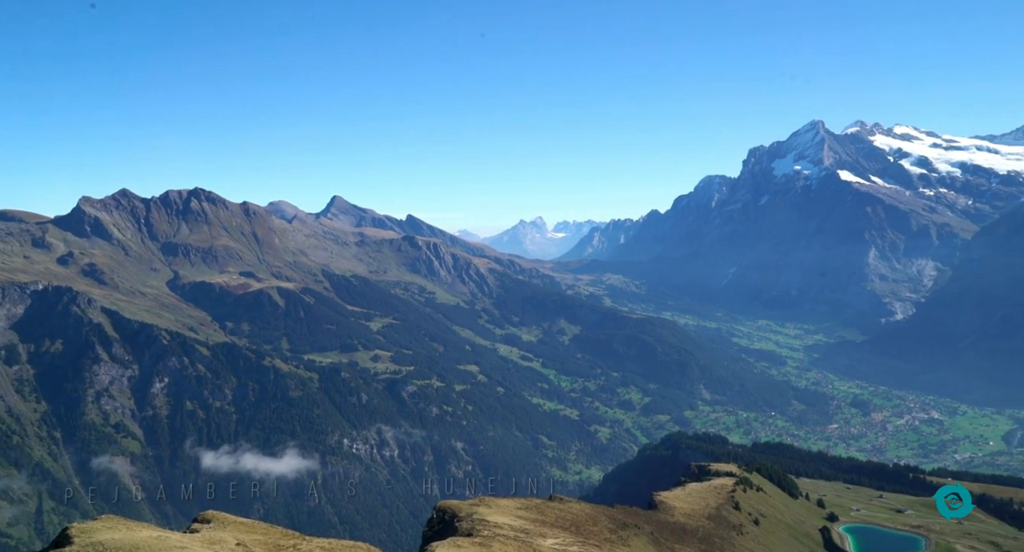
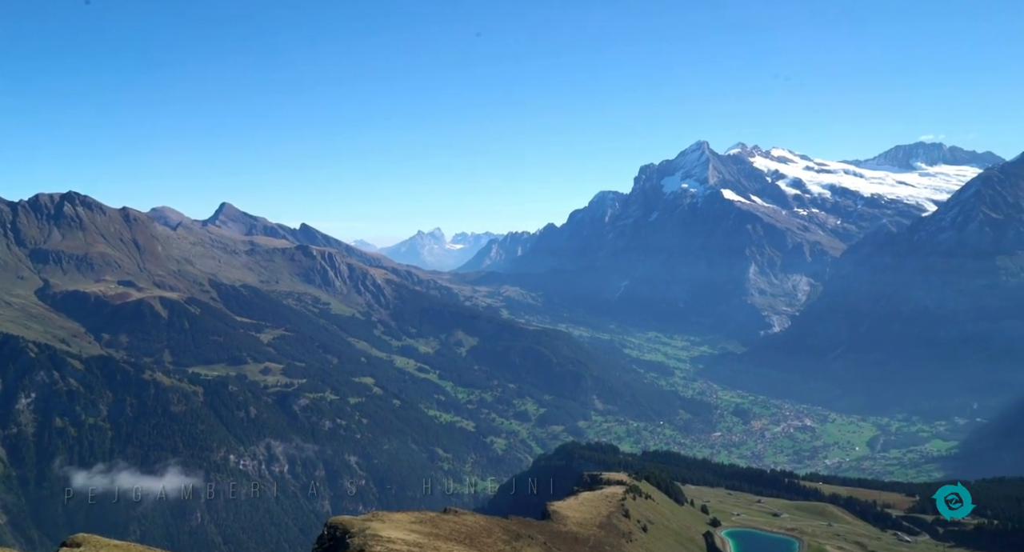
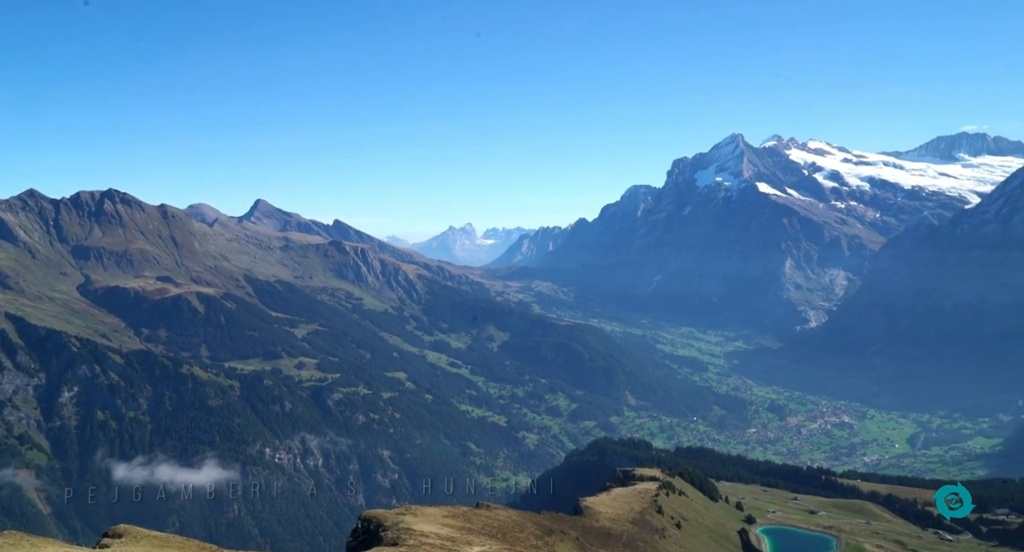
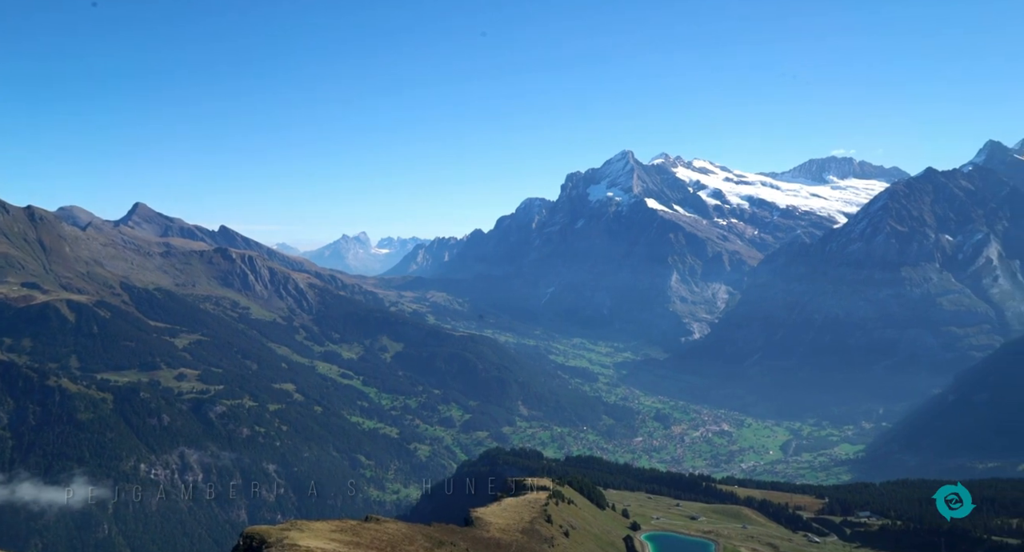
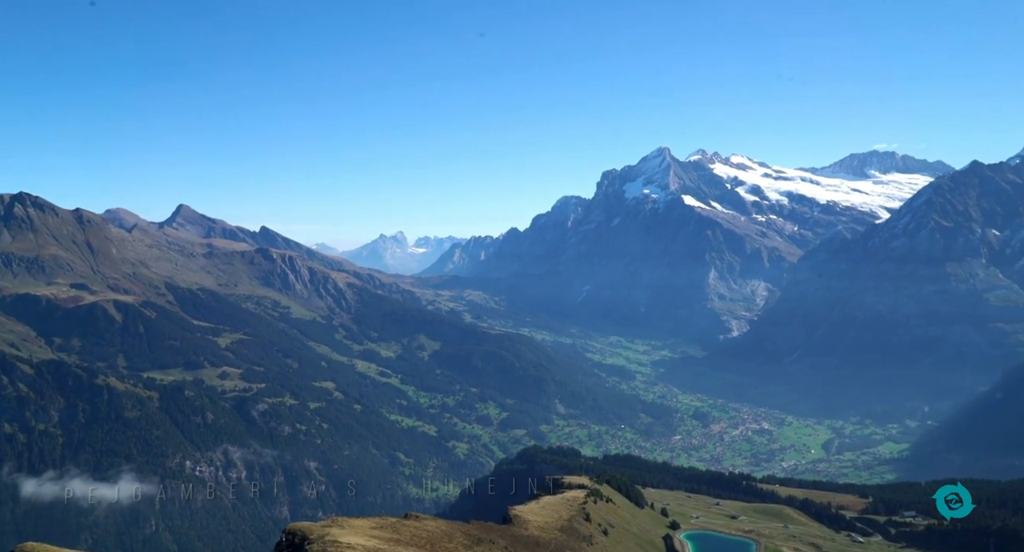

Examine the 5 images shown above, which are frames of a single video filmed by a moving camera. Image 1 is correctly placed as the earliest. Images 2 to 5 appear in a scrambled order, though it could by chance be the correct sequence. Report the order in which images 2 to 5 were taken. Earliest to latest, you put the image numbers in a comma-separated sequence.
3, 2, 5, 4
